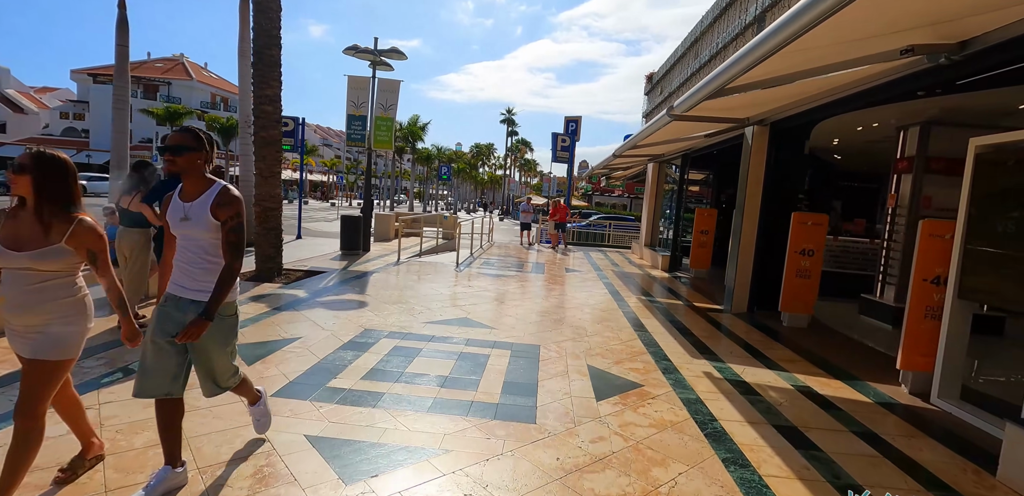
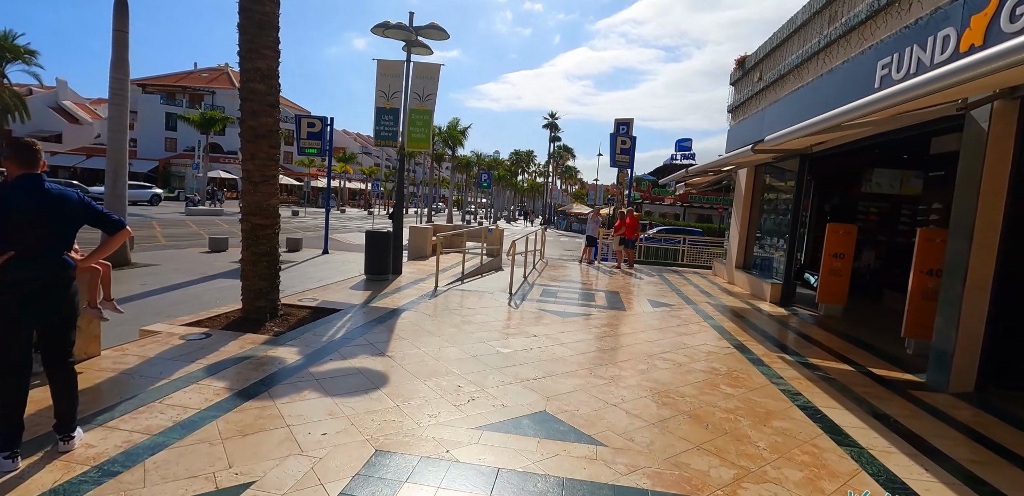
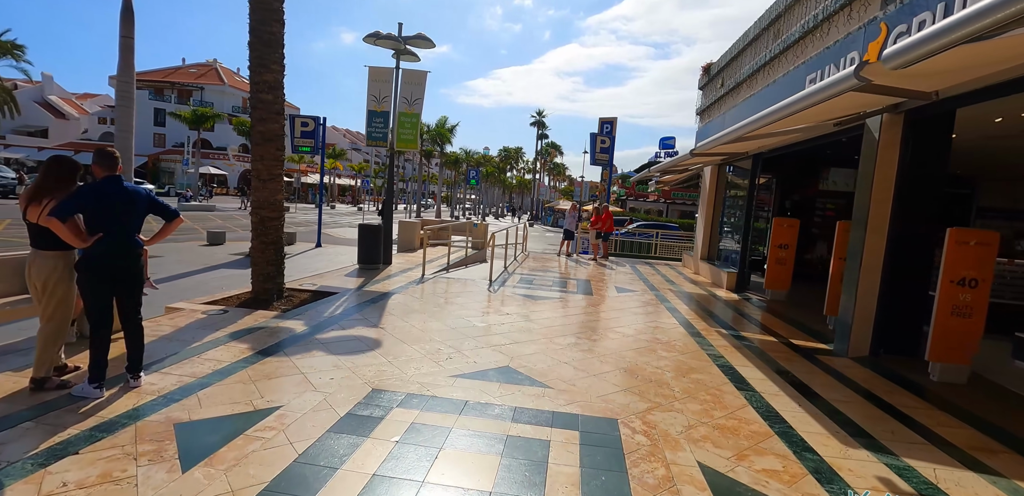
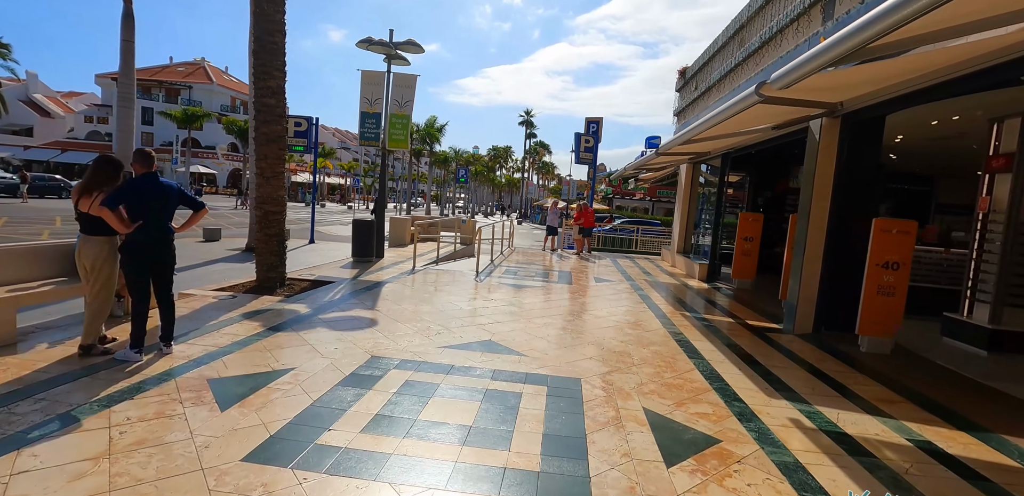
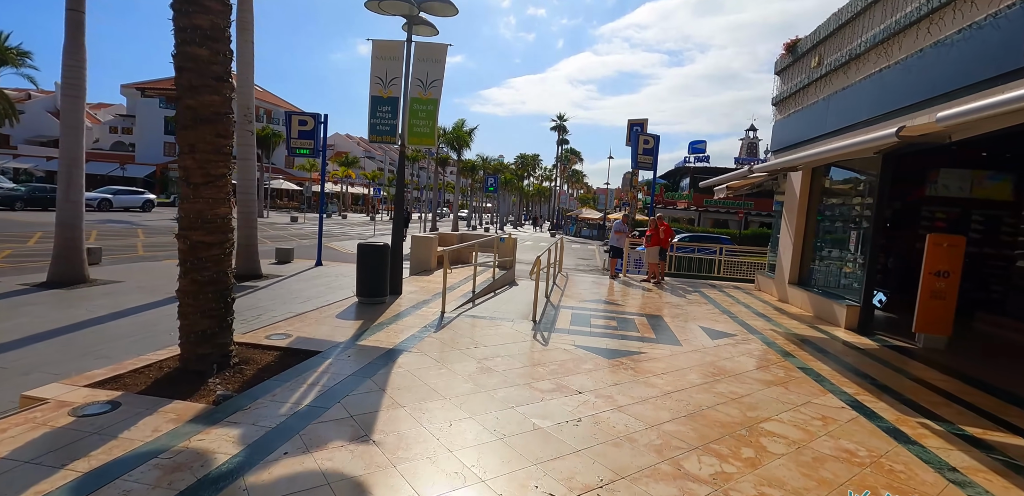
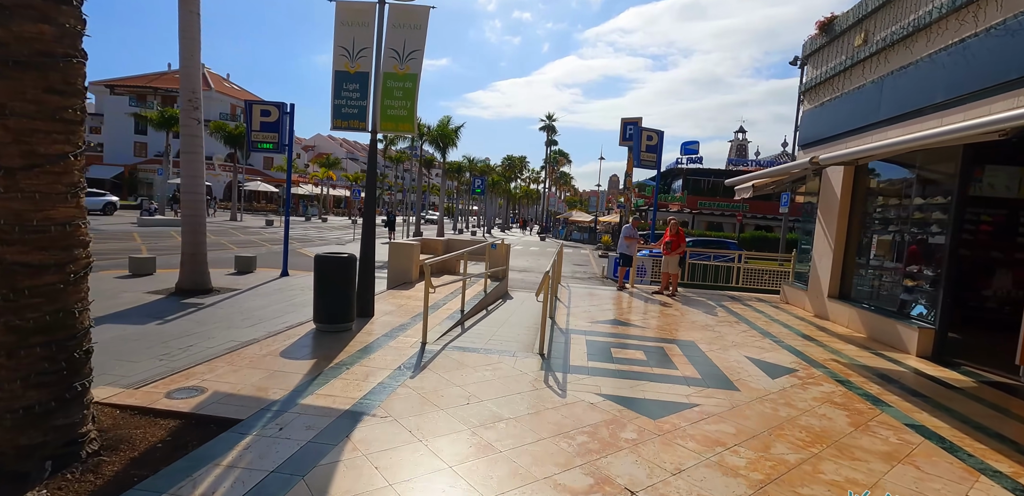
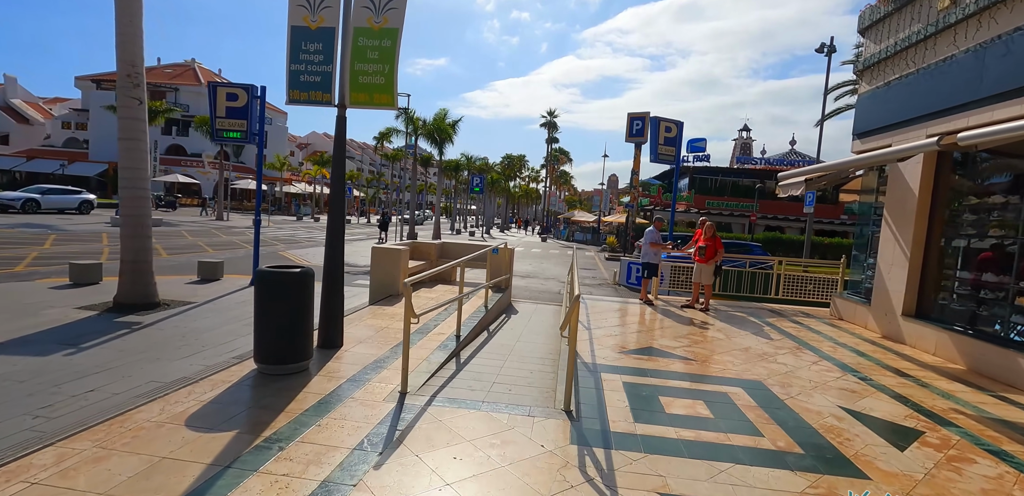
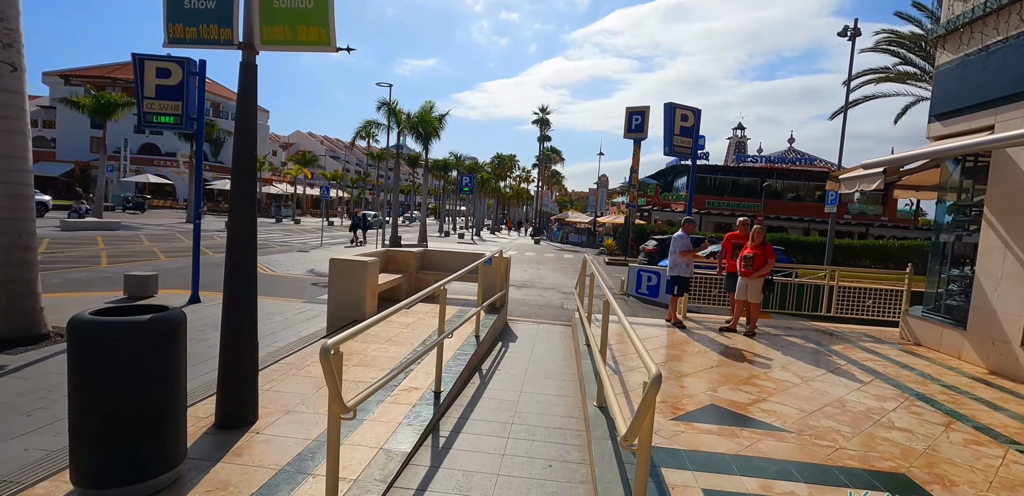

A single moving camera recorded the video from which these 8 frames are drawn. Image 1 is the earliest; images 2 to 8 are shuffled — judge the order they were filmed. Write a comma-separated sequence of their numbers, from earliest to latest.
4, 3, 2, 5, 6, 7, 8
